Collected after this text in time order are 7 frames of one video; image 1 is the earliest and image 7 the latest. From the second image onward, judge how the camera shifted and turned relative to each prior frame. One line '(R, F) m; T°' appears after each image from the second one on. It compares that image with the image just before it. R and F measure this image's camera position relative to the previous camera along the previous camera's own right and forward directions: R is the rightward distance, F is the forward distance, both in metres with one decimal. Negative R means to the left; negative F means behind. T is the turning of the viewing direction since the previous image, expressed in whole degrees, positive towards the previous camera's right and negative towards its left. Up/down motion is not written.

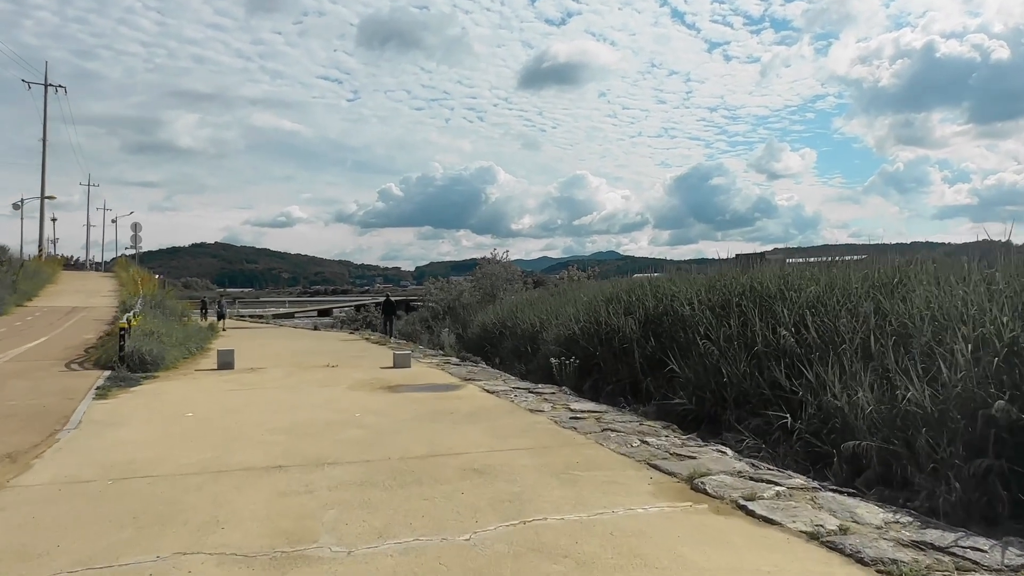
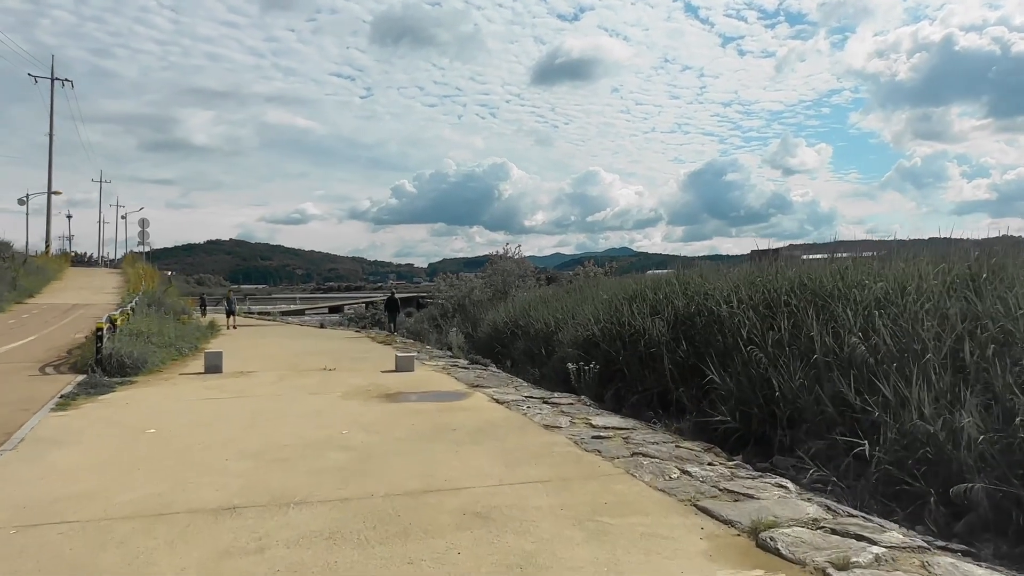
(0.0, +1.1) m; -1°
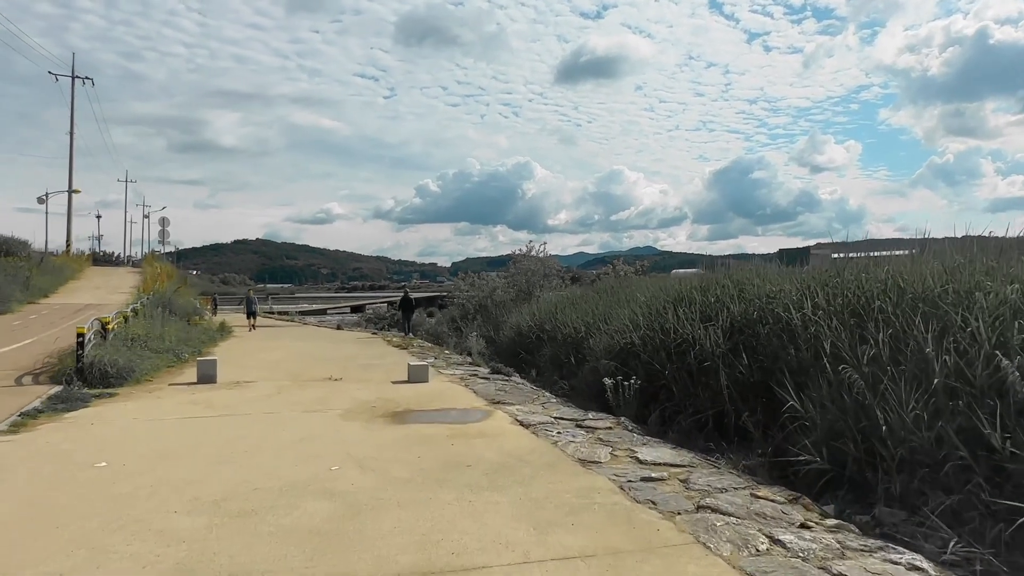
(0.0, +1.3) m; -2°
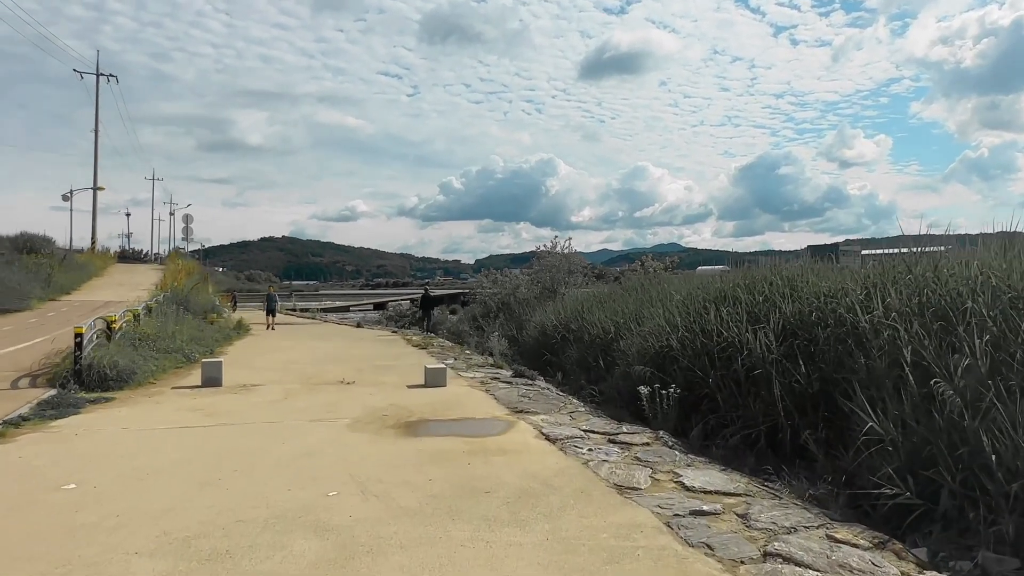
(0.0, +0.7) m; -2°
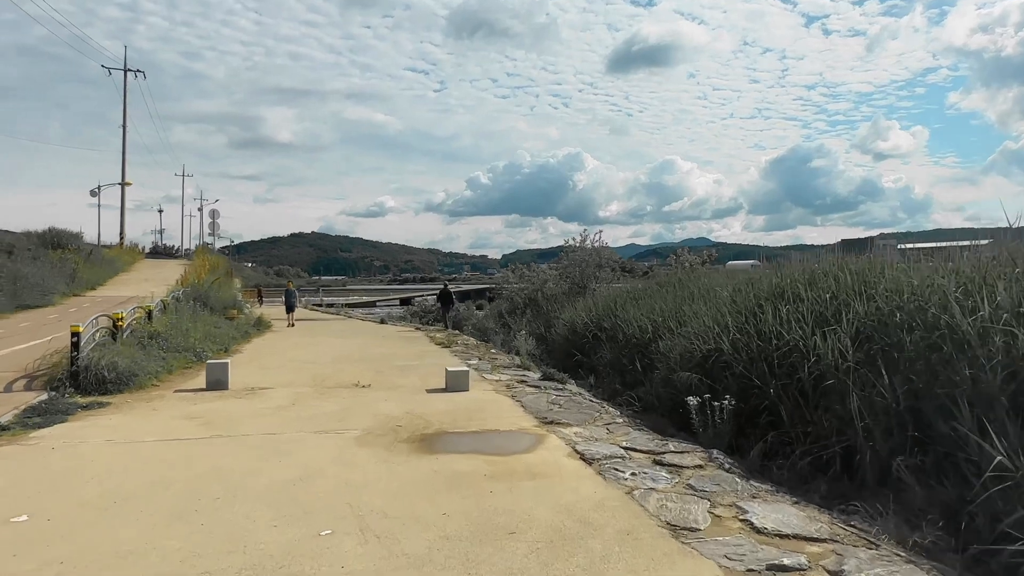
(0.0, +0.8) m; -2°
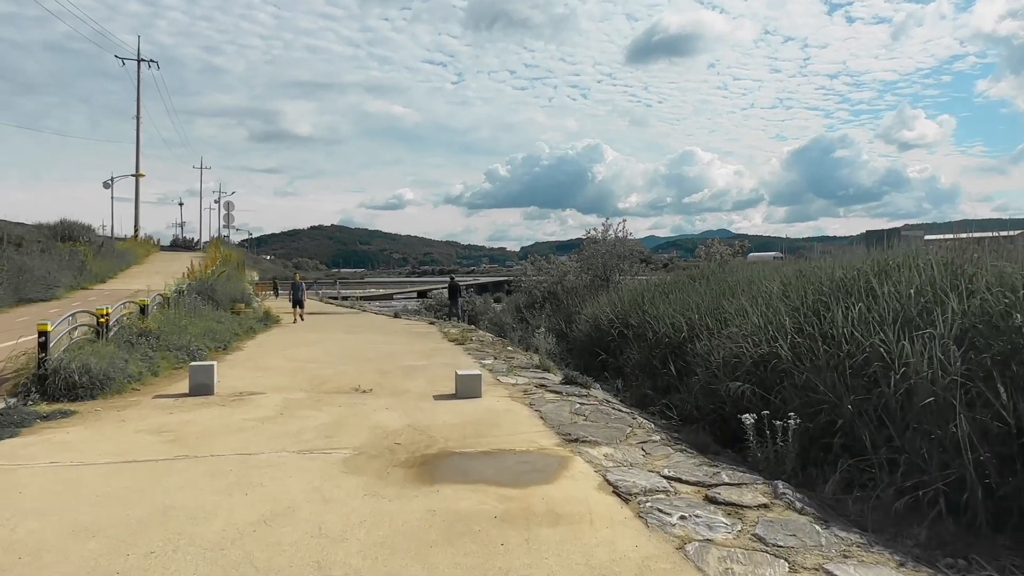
(0.0, +1.0) m; -2°
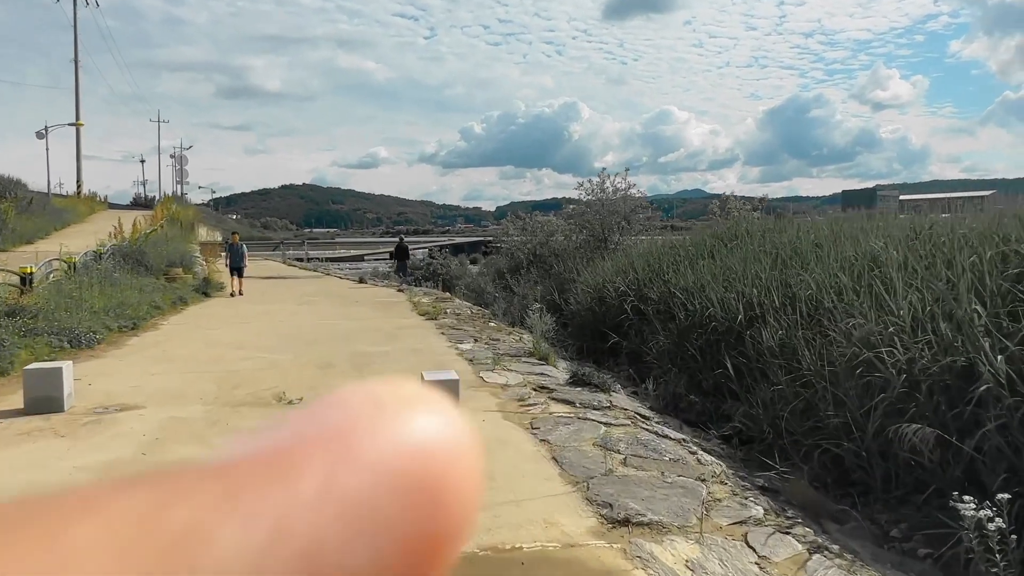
(-0.1, +2.5) m; +2°
